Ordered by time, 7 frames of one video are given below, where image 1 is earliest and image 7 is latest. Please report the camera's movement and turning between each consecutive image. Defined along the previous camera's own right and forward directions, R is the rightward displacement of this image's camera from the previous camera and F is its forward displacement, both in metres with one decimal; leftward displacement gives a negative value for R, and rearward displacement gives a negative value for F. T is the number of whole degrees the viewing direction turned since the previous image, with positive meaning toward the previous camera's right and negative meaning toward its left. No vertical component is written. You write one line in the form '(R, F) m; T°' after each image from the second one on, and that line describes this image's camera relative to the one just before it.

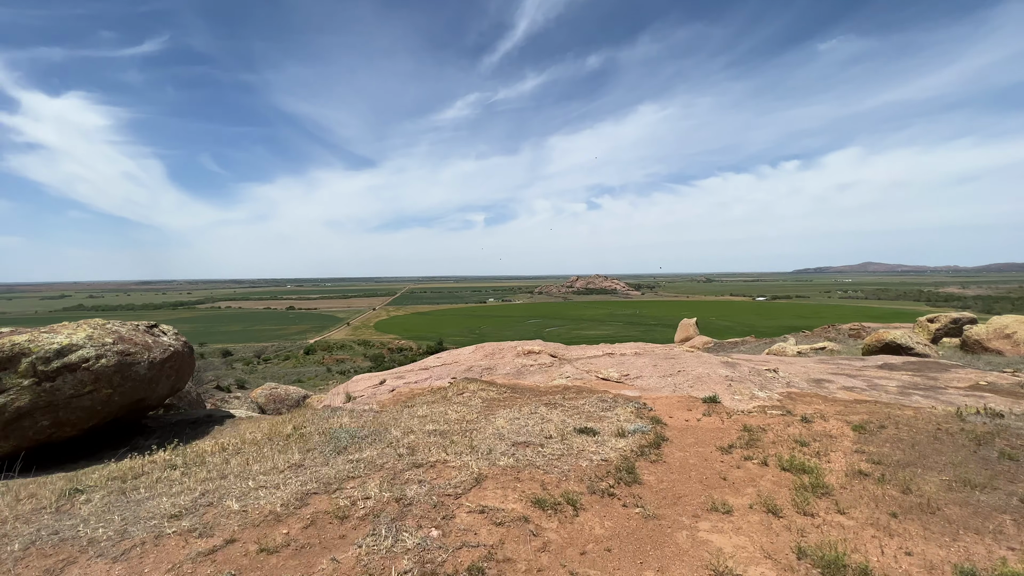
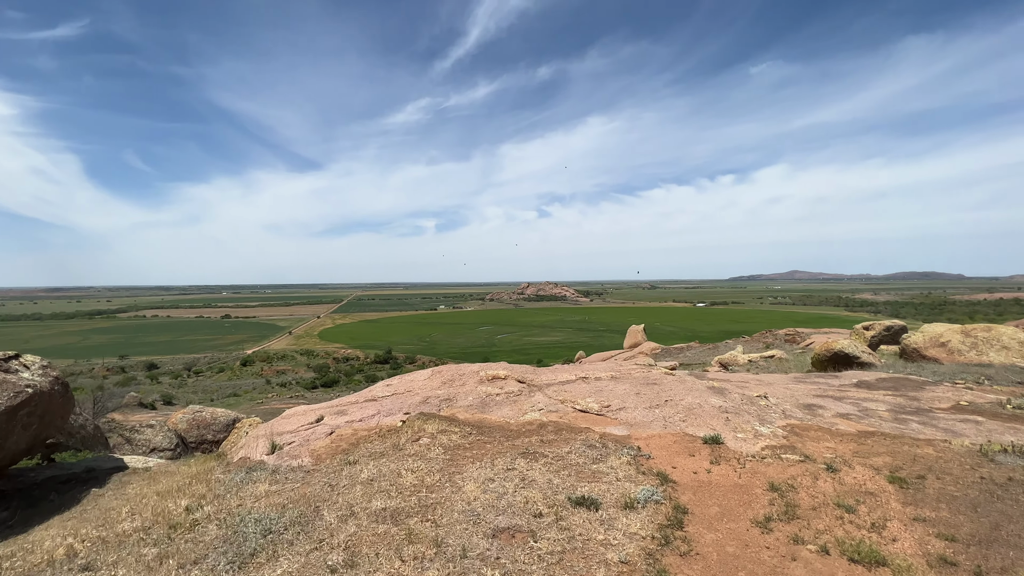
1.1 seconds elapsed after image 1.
(-0.3, +1.9) m; +6°
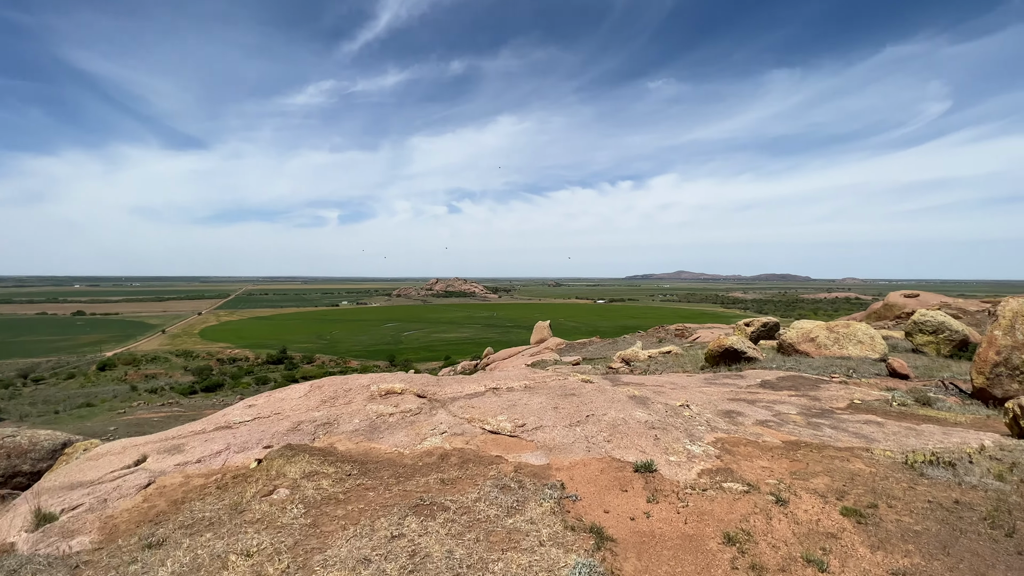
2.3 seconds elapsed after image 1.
(+0.2, +2.0) m; +11°
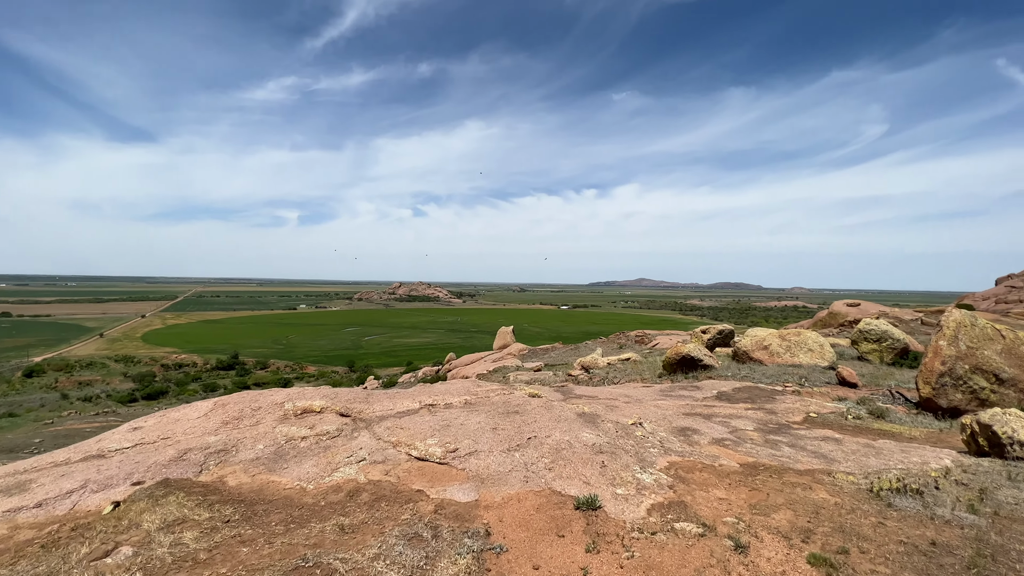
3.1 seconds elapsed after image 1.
(+0.6, +1.2) m; +4°
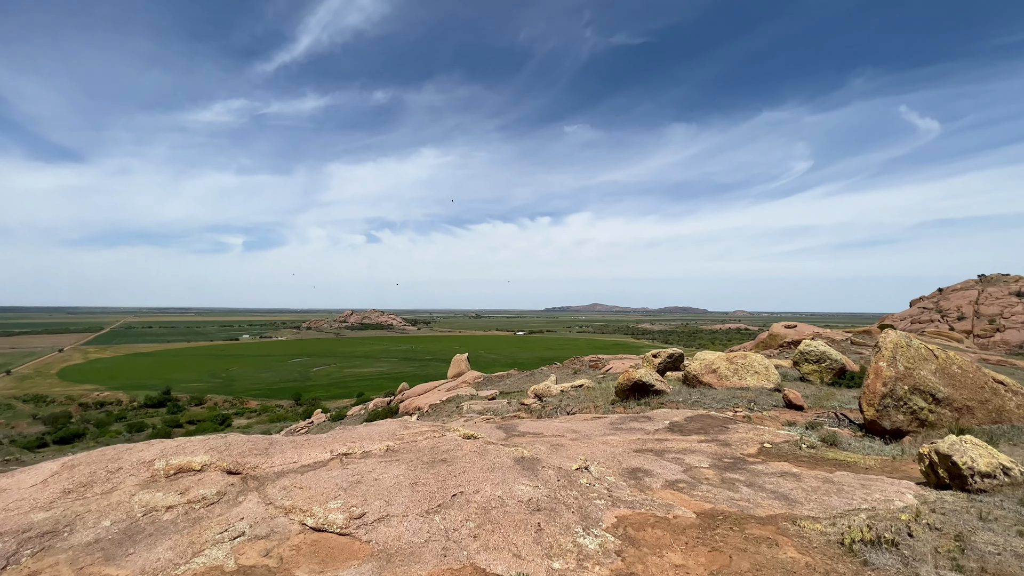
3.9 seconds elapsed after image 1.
(+0.6, +1.2) m; +6°
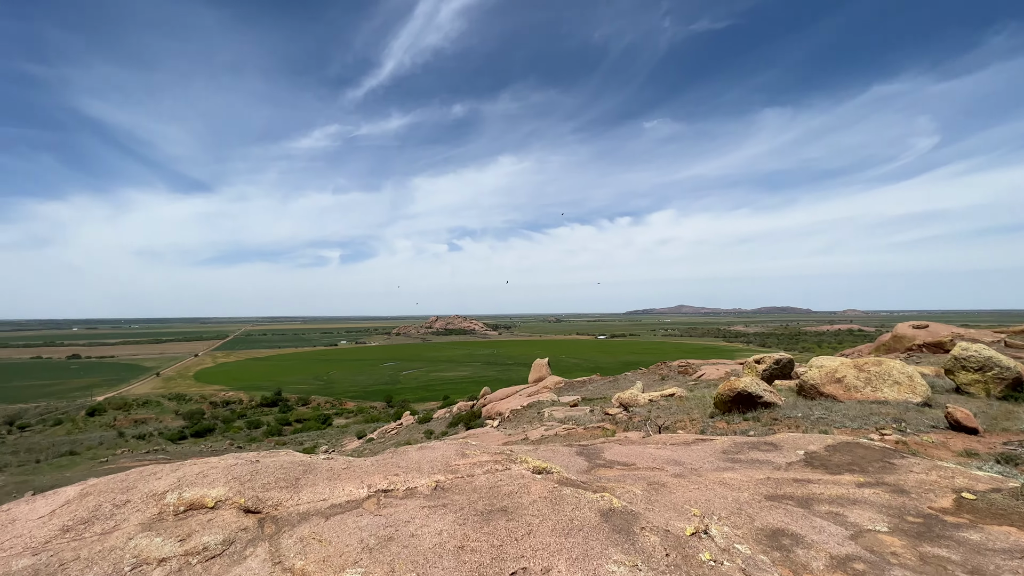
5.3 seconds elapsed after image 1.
(0.0, +2.4) m; -10°
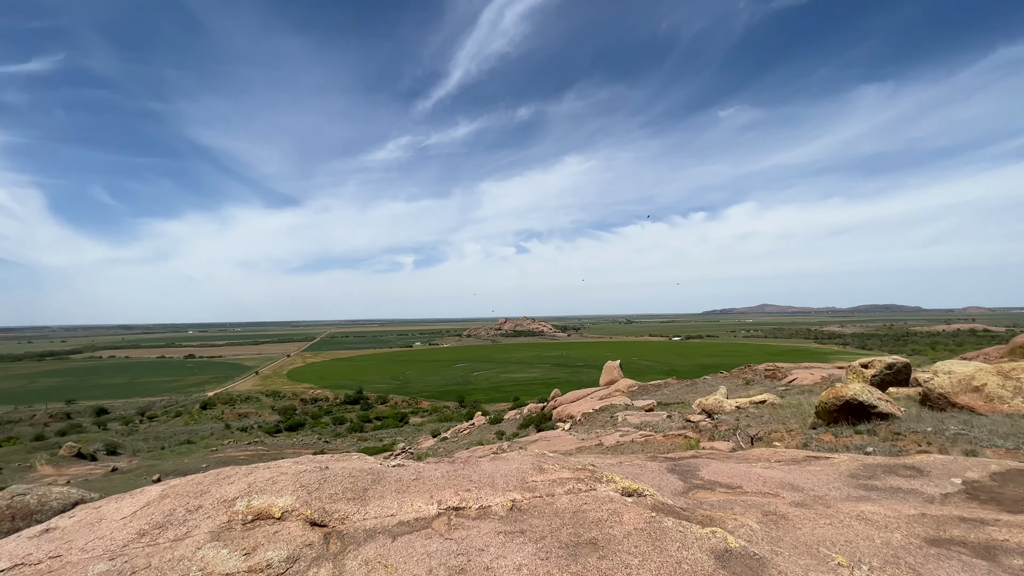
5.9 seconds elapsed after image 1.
(-0.2, +1.0) m; -9°
